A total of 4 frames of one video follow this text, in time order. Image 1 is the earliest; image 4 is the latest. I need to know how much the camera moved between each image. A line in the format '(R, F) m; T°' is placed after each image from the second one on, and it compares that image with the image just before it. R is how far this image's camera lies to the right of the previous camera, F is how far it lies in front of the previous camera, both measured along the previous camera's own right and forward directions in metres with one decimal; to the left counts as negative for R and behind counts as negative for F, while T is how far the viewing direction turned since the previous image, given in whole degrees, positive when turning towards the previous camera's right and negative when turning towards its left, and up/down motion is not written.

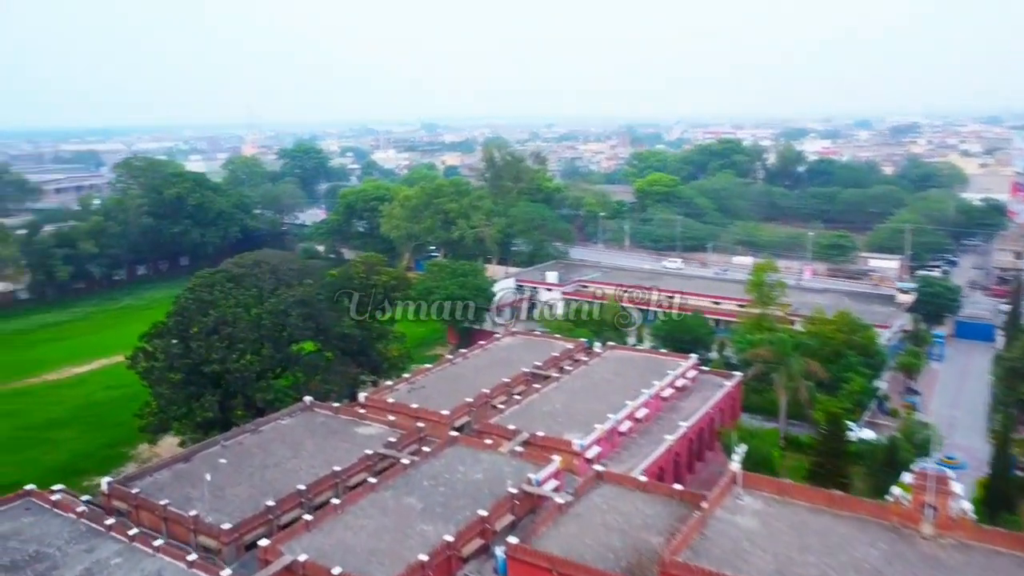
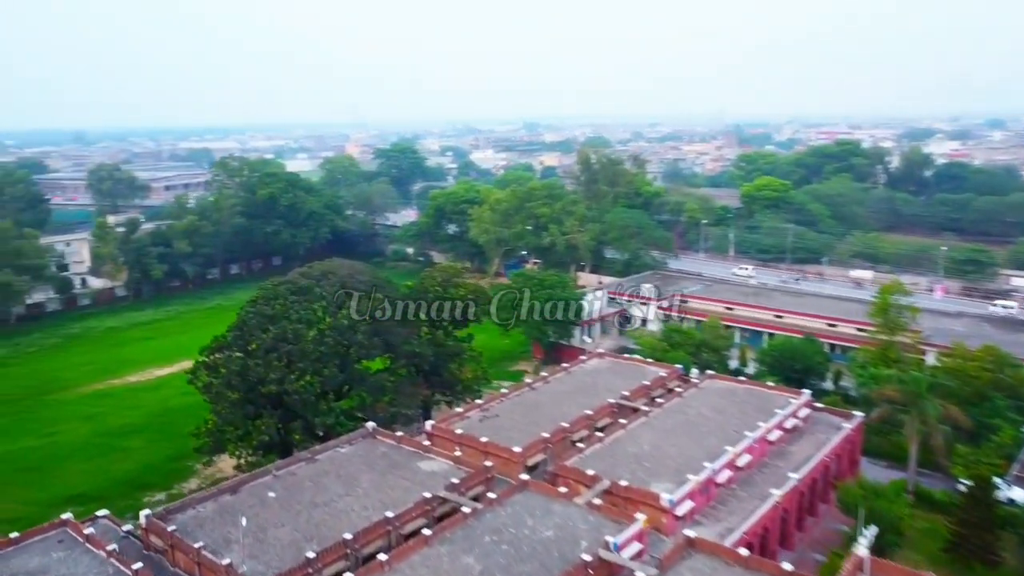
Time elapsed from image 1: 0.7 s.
(+0.2, +1.8) m; -7°
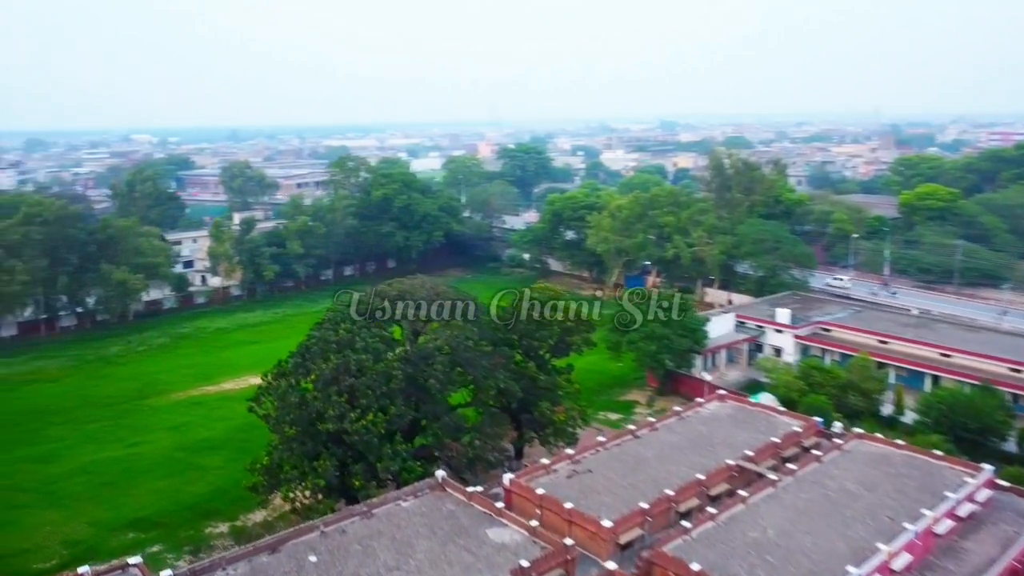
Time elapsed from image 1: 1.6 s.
(+0.5, +2.5) m; -9°
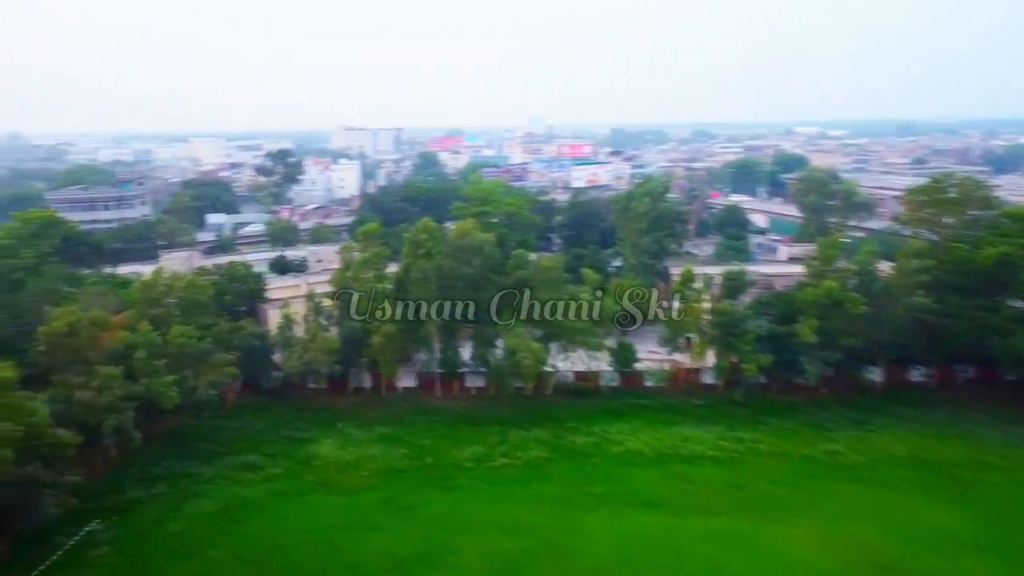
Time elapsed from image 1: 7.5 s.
(-0.5, +14.9) m; -45°
